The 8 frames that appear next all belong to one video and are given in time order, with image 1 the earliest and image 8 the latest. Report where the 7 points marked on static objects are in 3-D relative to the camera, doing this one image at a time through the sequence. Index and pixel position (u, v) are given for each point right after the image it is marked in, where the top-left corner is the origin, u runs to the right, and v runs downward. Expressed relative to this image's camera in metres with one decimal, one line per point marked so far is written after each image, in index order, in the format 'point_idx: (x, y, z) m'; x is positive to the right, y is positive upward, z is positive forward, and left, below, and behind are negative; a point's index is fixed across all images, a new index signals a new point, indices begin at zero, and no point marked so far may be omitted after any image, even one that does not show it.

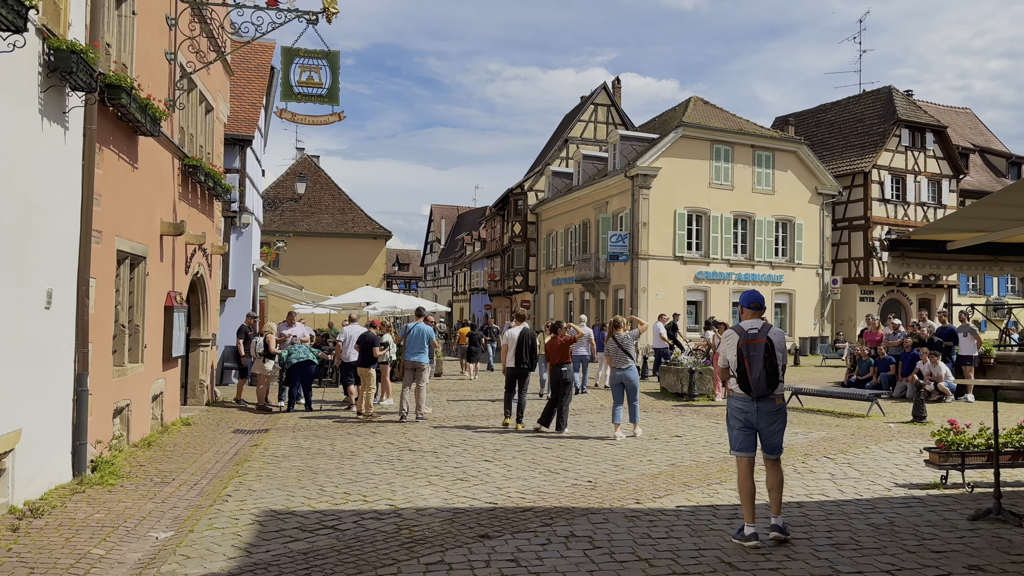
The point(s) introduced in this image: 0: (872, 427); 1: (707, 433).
0: (+5.5, -2.1, +12.3) m
1: (+2.8, -2.1, +11.4) m
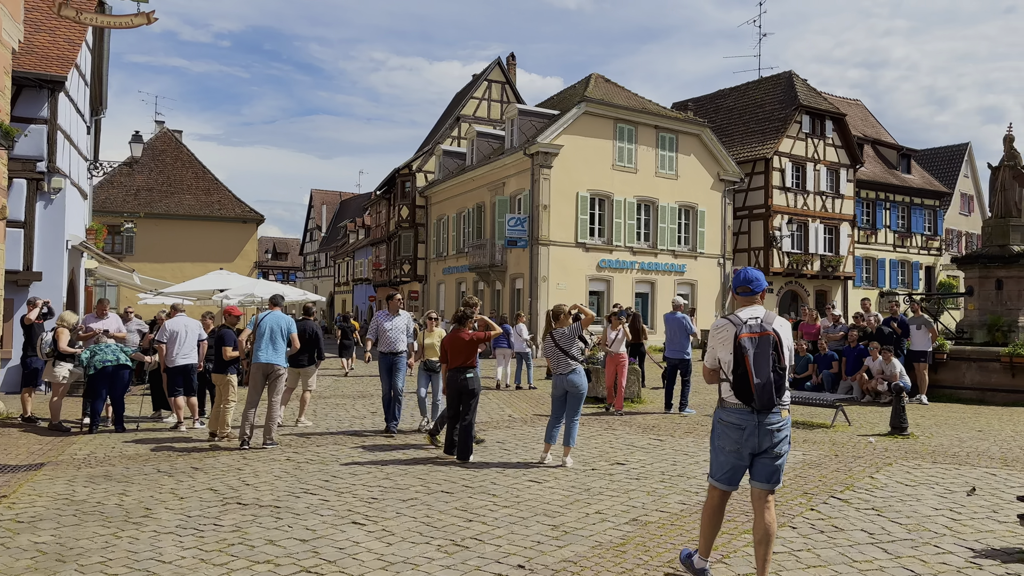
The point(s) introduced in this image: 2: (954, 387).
0: (+4.1, -1.9, +9.9) m
1: (+1.6, -1.8, +8.6) m
2: (+7.8, -1.8, +14.4) m
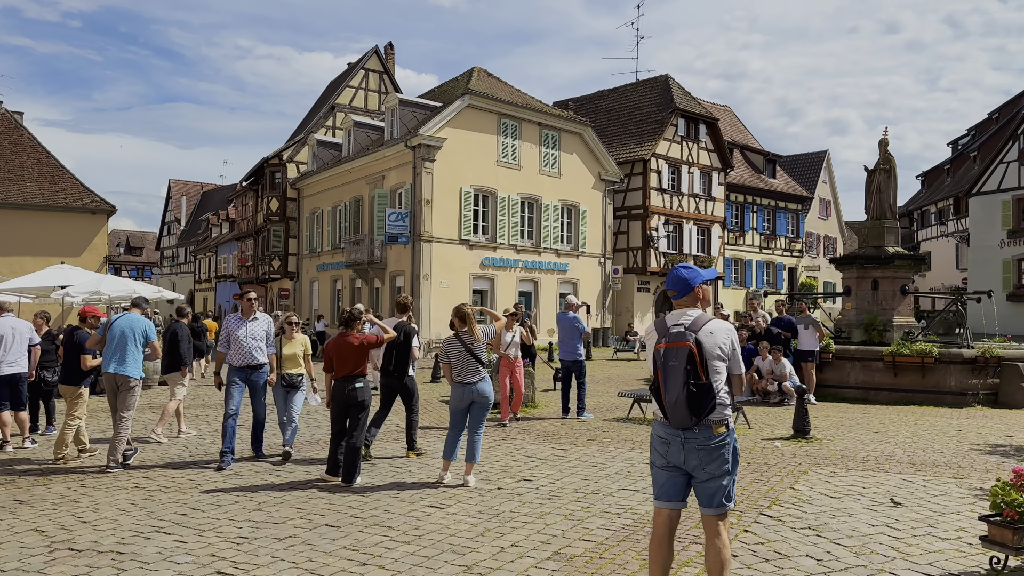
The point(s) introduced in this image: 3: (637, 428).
0: (+2.9, -1.9, +9.5) m
1: (+0.6, -1.8, +7.8) m
2: (+5.8, -1.8, +14.6) m
3: (+1.7, -1.9, +10.9) m
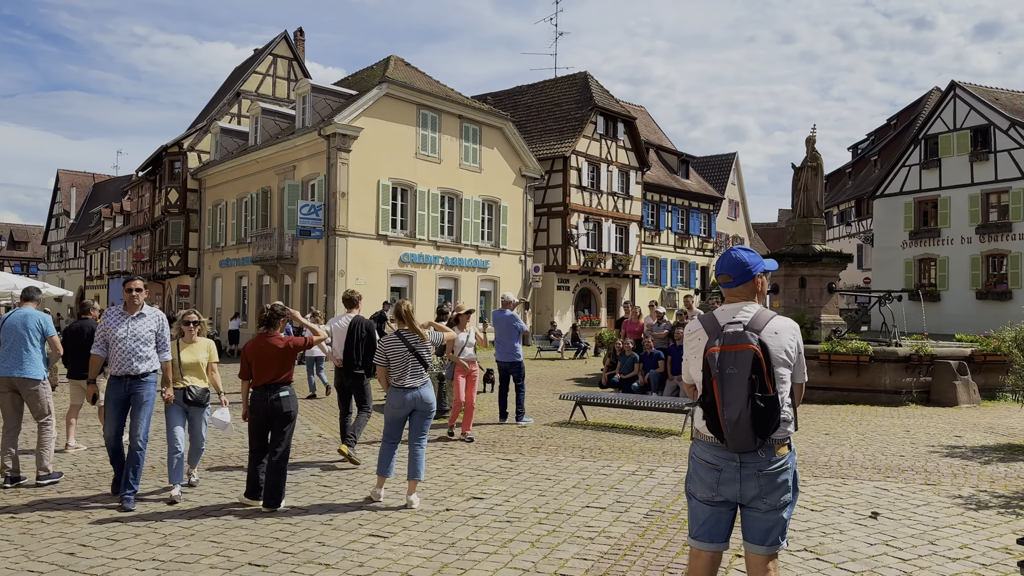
0: (+2.2, -1.8, +9.0) m
1: (+0.1, -1.8, +7.0) m
2: (+4.6, -1.7, +14.3) m
3: (+0.9, -1.8, +10.2) m
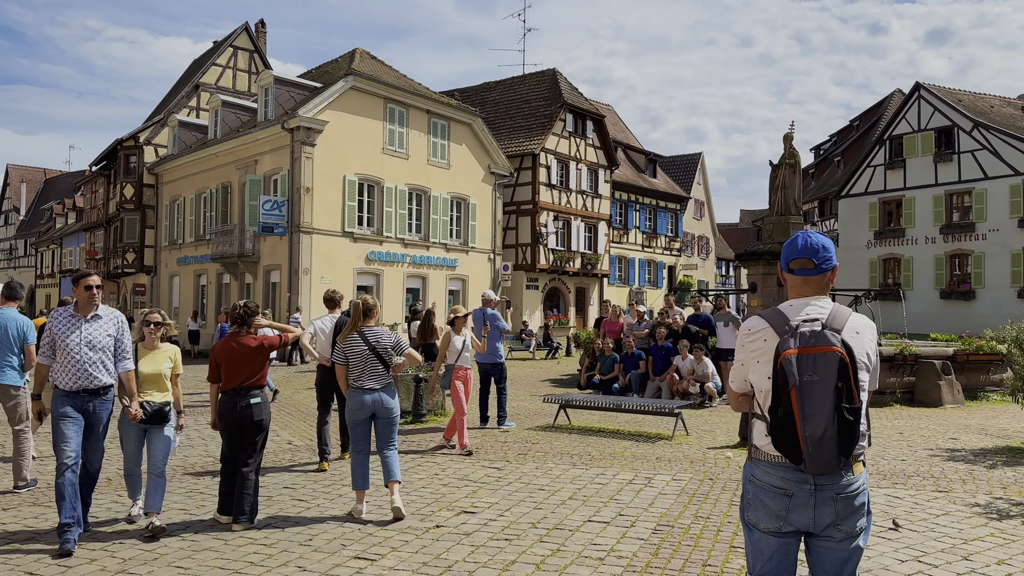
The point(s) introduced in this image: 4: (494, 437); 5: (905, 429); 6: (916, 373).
0: (+2.1, -1.8, +8.6) m
1: (0.0, -1.7, +6.5) m
2: (+4.2, -1.7, +14.0) m
3: (+0.6, -1.8, +9.7) m
4: (-0.2, -1.8, +9.8) m
5: (+5.0, -1.8, +10.5) m
6: (+6.7, -1.4, +13.5) m
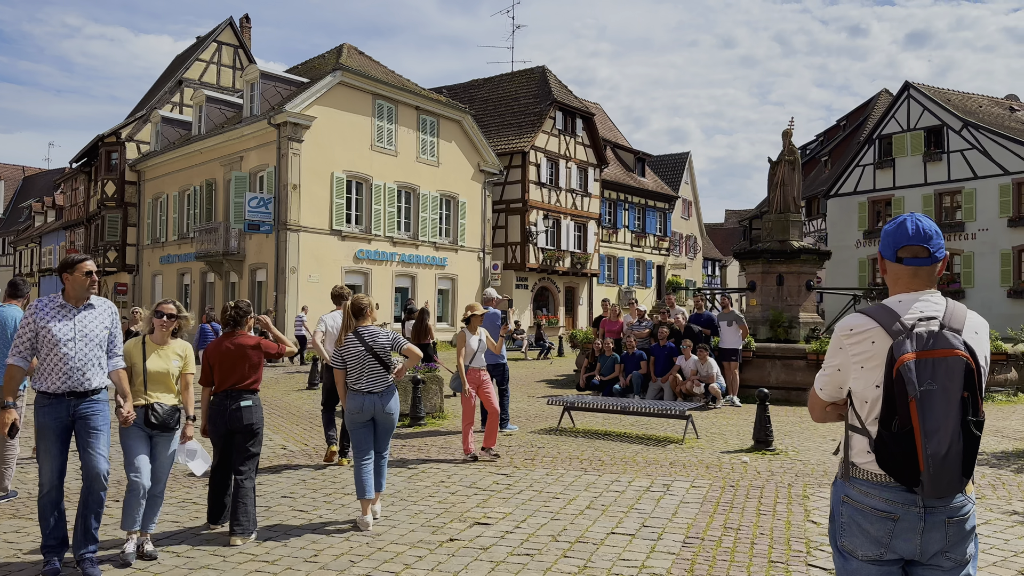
0: (+2.1, -1.8, +8.2) m
1: (+0.2, -1.7, +6.1) m
2: (+4.2, -1.7, +13.7) m
3: (+0.7, -1.8, +9.4) m
4: (-0.2, -1.8, +9.4) m
5: (+5.1, -1.8, +10.2) m
6: (+6.7, -1.4, +13.3) m
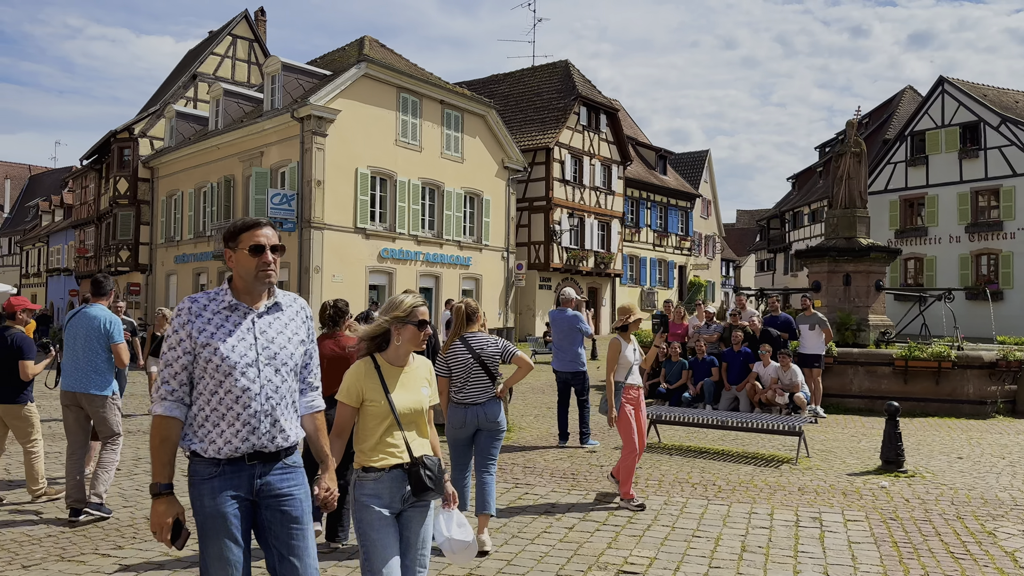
0: (+3.1, -1.8, +7.2) m
1: (+1.1, -1.7, +5.1) m
2: (+5.1, -1.7, +12.7) m
3: (+1.6, -1.8, +8.4) m
4: (+0.8, -1.8, +8.4) m
5: (+6.0, -1.8, +9.2) m
6: (+7.6, -1.4, +12.3) m
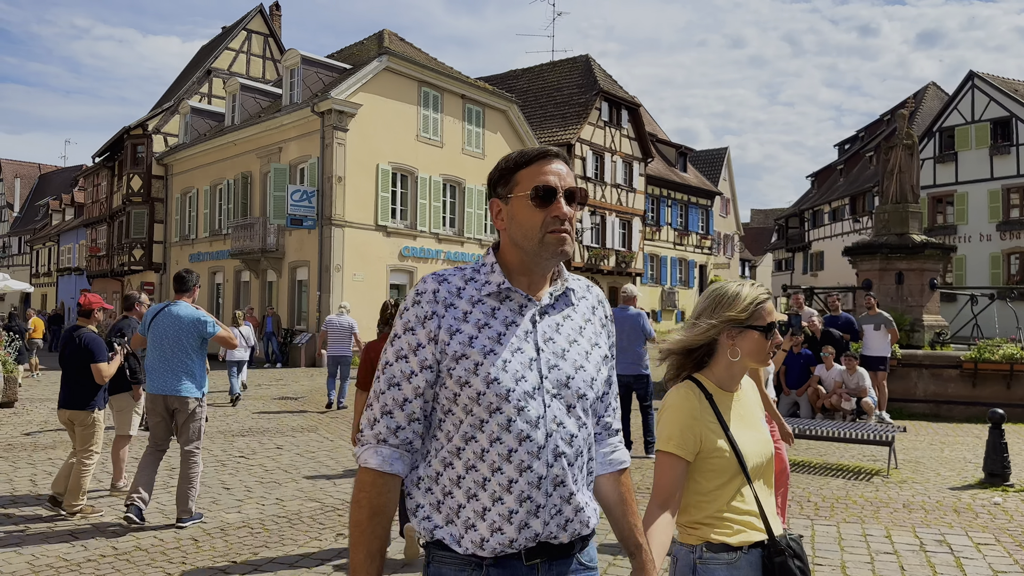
0: (+3.7, -1.7, +6.5) m
1: (+1.7, -1.7, +4.4) m
2: (+5.7, -1.6, +12.0) m
3: (+2.2, -1.7, +7.7) m
4: (+1.4, -1.7, +7.7) m
5: (+6.6, -1.7, +8.5) m
6: (+8.3, -1.4, +11.5) m
